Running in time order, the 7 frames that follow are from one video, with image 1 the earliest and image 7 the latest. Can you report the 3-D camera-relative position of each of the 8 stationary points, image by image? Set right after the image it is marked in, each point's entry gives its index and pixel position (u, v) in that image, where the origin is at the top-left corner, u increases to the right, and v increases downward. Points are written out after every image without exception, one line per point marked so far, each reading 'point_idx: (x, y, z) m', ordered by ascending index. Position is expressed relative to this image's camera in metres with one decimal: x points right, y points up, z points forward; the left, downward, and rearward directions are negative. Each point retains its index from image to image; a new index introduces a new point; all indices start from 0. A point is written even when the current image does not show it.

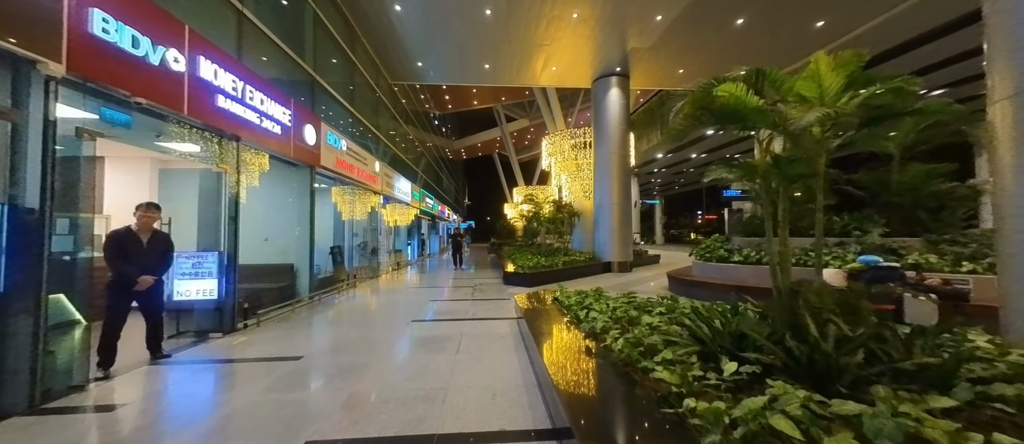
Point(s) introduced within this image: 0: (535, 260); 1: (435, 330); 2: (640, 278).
0: (+0.7, -1.2, +9.7) m
1: (-1.1, -1.5, +4.5) m
2: (+3.7, -1.6, +8.9) m
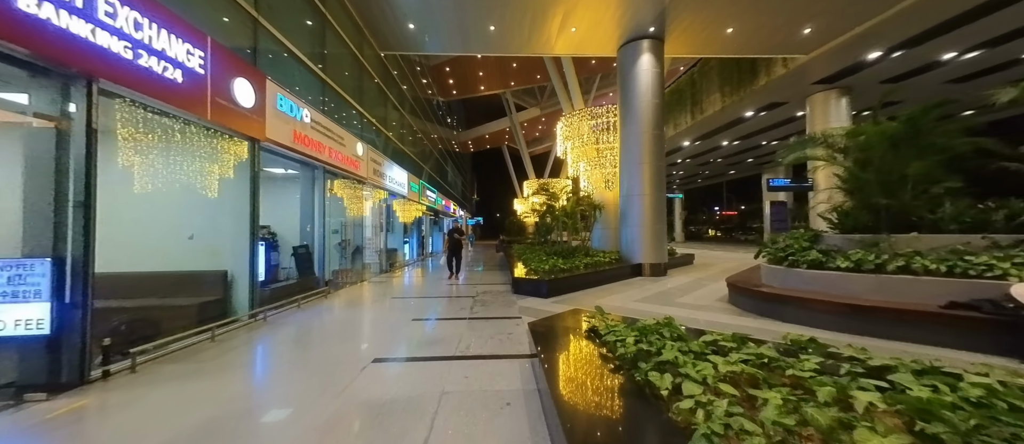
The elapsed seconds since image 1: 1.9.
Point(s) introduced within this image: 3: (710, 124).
0: (+1.0, -1.0, +8.0) m
1: (-1.0, -1.4, +2.9) m
2: (+3.9, -1.5, +7.2) m
3: (+9.3, +4.6, +14.7) m
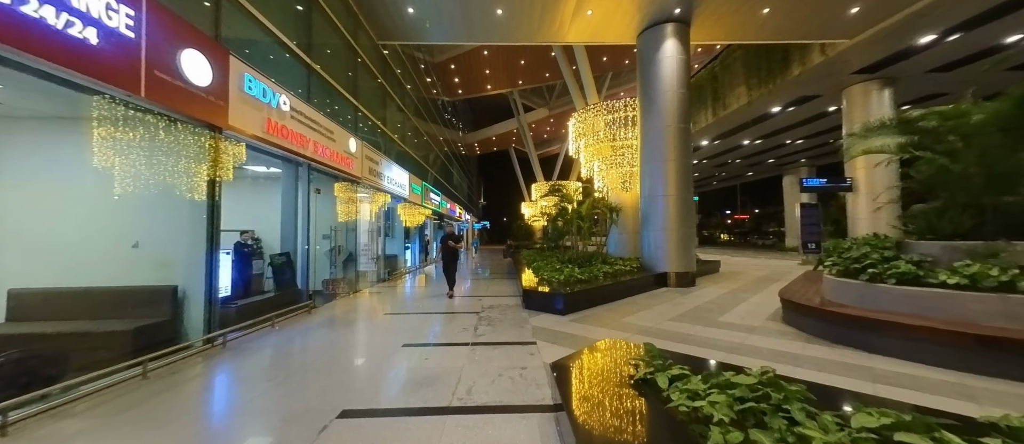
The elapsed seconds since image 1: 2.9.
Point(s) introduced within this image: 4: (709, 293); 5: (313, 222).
0: (+1.2, -1.1, +7.2) m
1: (-0.9, -1.5, +2.0) m
2: (+4.1, -1.6, +6.3) m
3: (+9.7, +4.5, +13.8) m
4: (+4.4, -1.6, +7.0) m
5: (-3.8, 0.0, +6.0) m
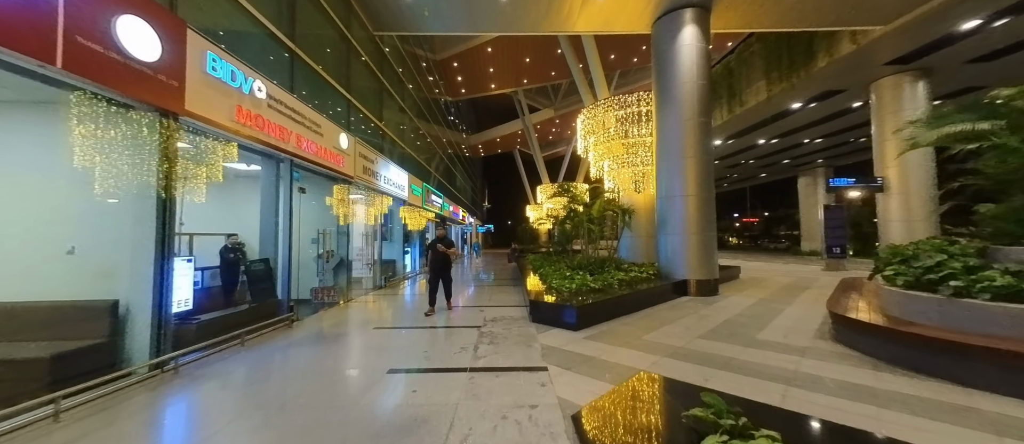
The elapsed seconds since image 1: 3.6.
0: (+1.3, -1.2, +6.5) m
1: (-0.8, -1.5, +1.4) m
2: (+4.2, -1.6, +5.6) m
3: (+9.9, +4.3, +13.1) m
4: (+4.5, -1.6, +6.3) m
5: (-3.8, 0.0, +5.4) m
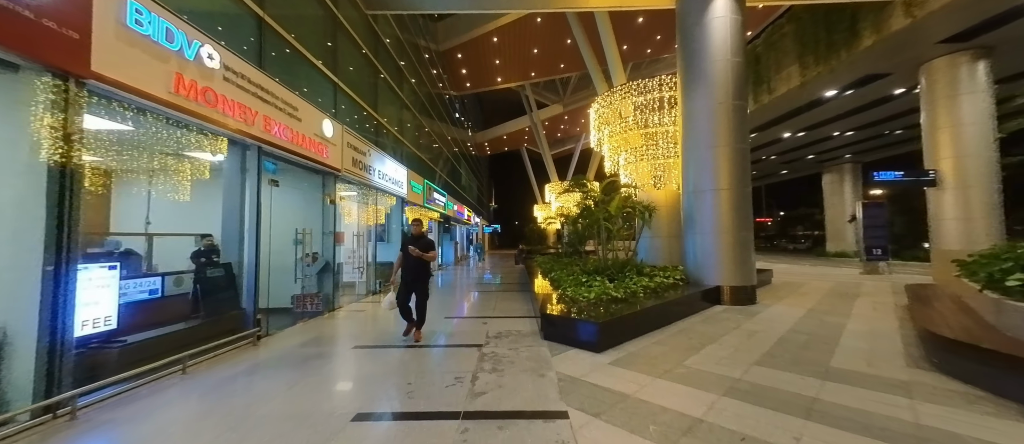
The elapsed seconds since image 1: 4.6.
0: (+1.5, -1.1, +5.7) m
1: (-0.8, -1.4, +0.6) m
2: (+4.3, -1.6, +4.7) m
3: (+10.2, +4.4, +12.0) m
4: (+4.7, -1.6, +5.4) m
5: (-3.6, 0.0, +4.7) m
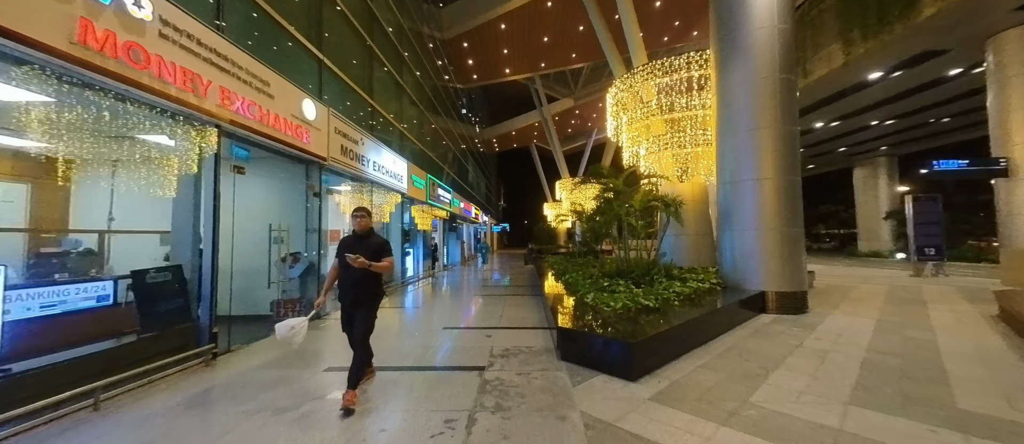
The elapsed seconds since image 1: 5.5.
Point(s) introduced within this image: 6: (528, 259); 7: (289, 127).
0: (+1.6, -1.1, +4.8) m
1: (-0.8, -1.3, -0.1) m
2: (+4.5, -1.5, +3.7) m
3: (+10.5, +4.5, +10.9) m
4: (+4.8, -1.5, +4.5) m
5: (-3.5, +0.1, +4.0) m
6: (+1.0, -2.3, +19.2) m
7: (-3.1, +1.3, +4.4) m
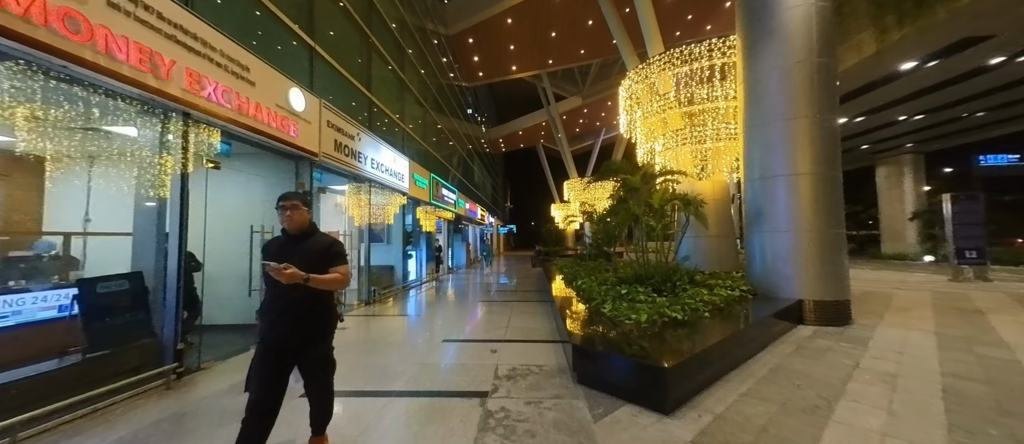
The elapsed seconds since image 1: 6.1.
0: (+1.7, -1.1, +4.3) m
1: (-0.8, -1.3, -0.6) m
2: (+4.5, -1.5, +3.2) m
3: (+10.7, +4.5, +10.2) m
4: (+4.9, -1.5, +3.9) m
5: (-3.4, 0.0, +3.6) m
6: (+1.4, -2.4, +18.7) m
7: (-3.0, +1.3, +4.0) m
